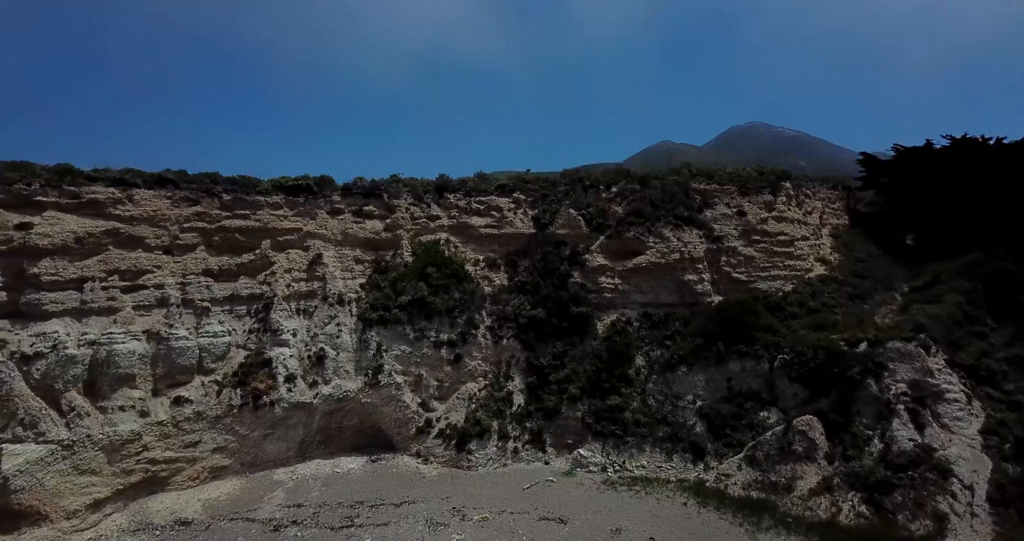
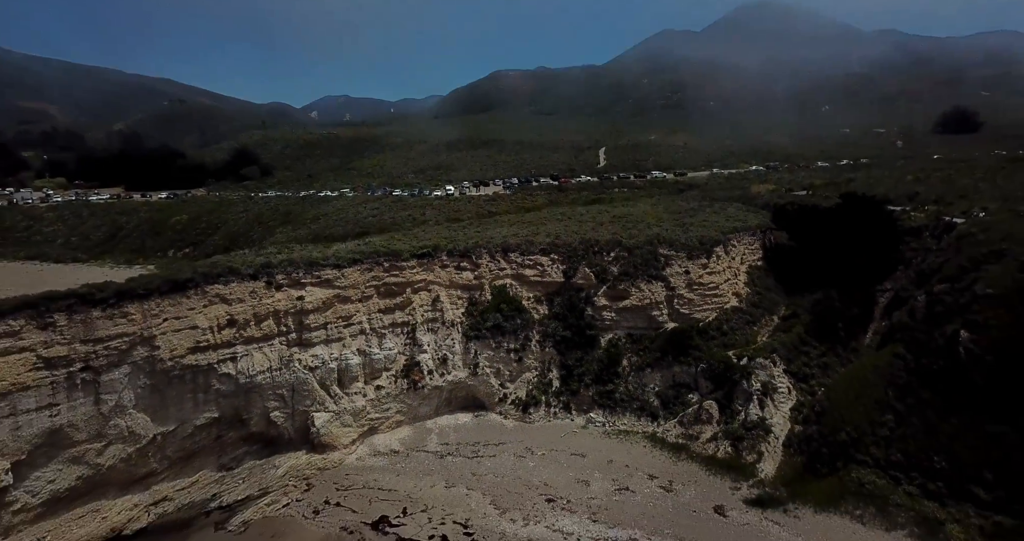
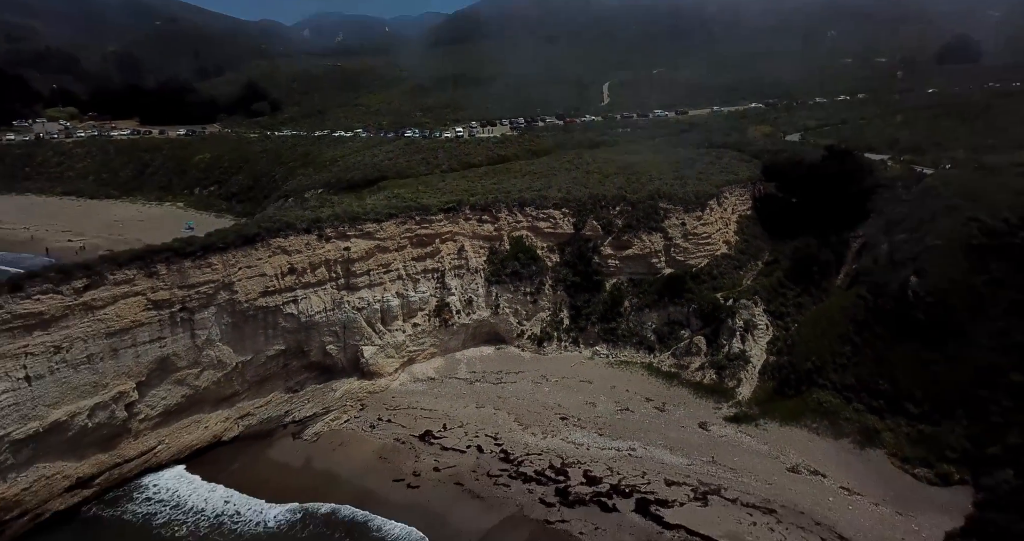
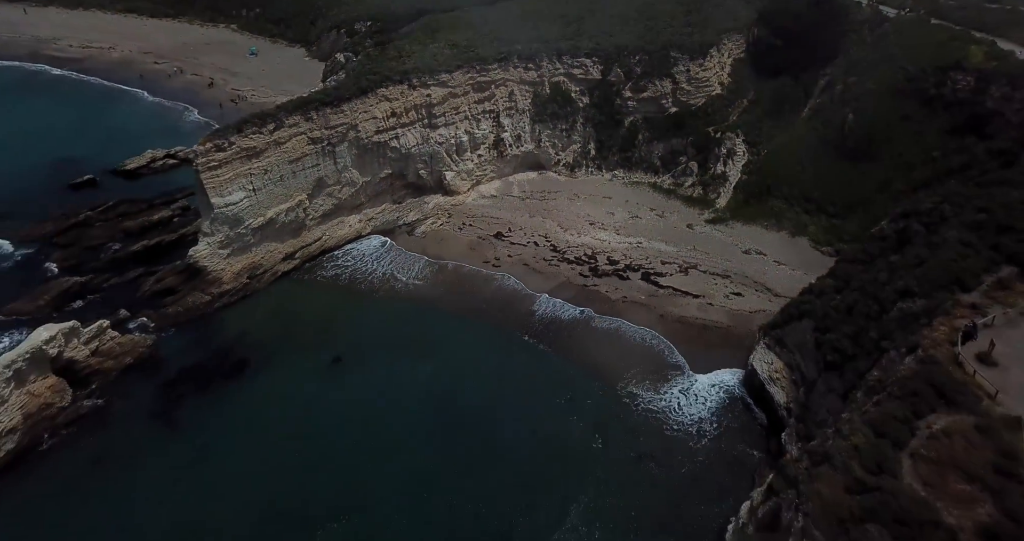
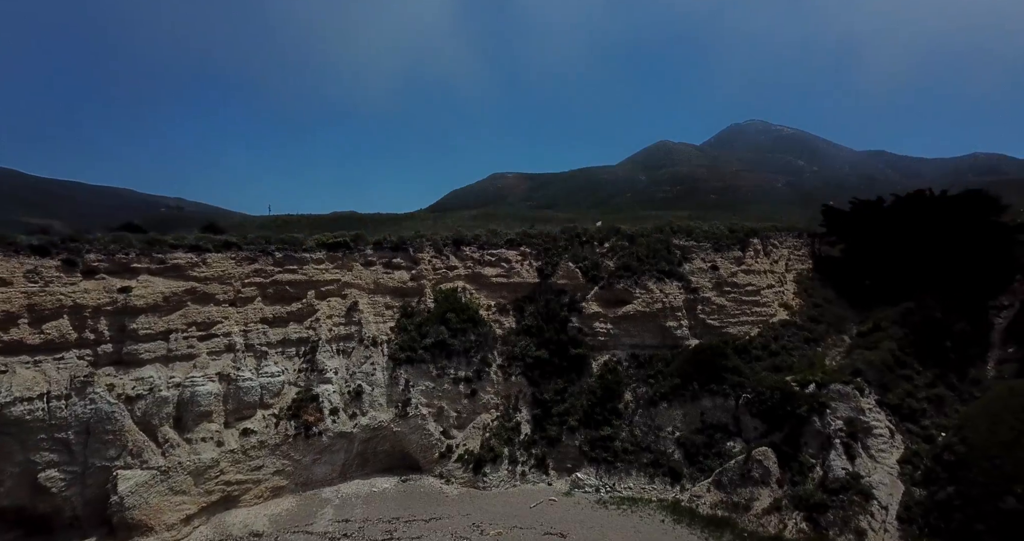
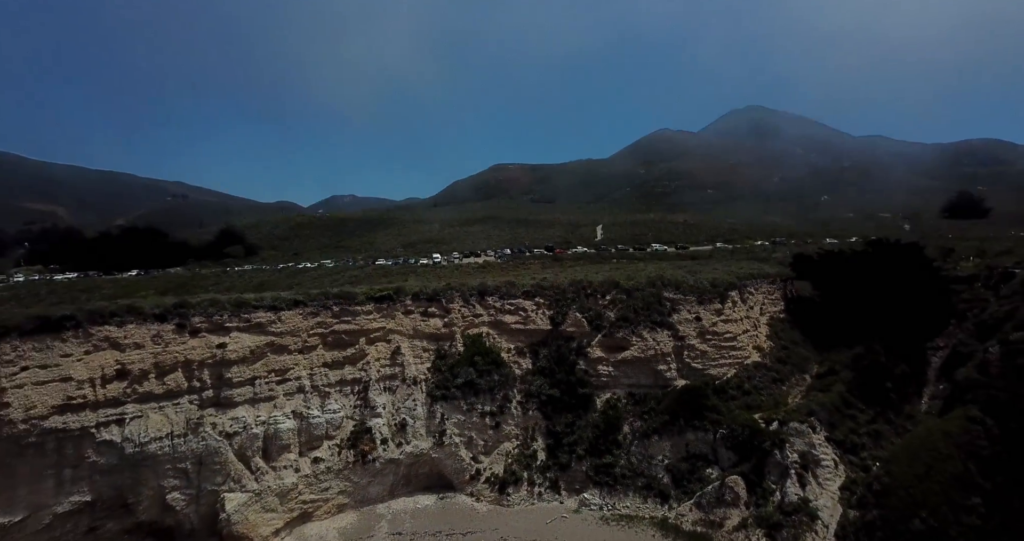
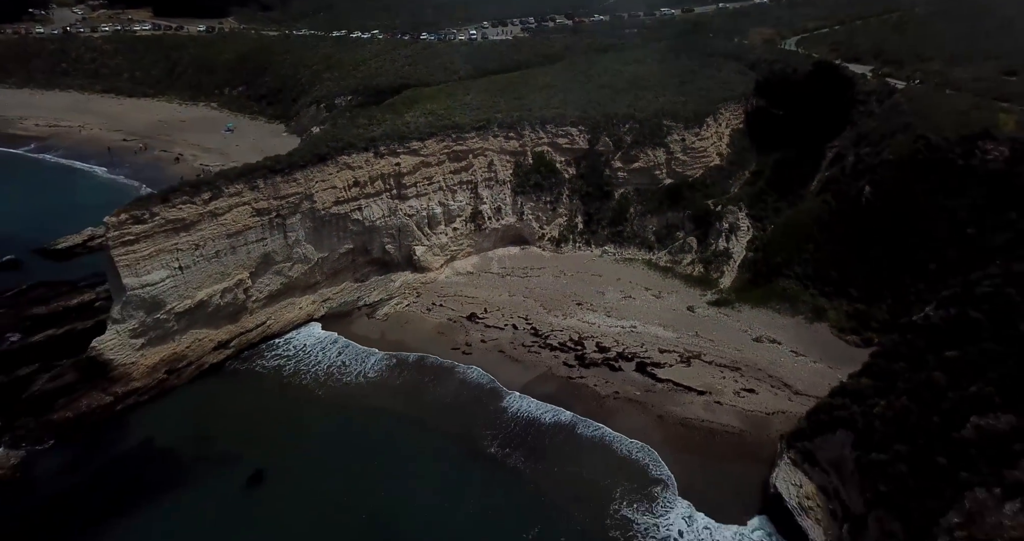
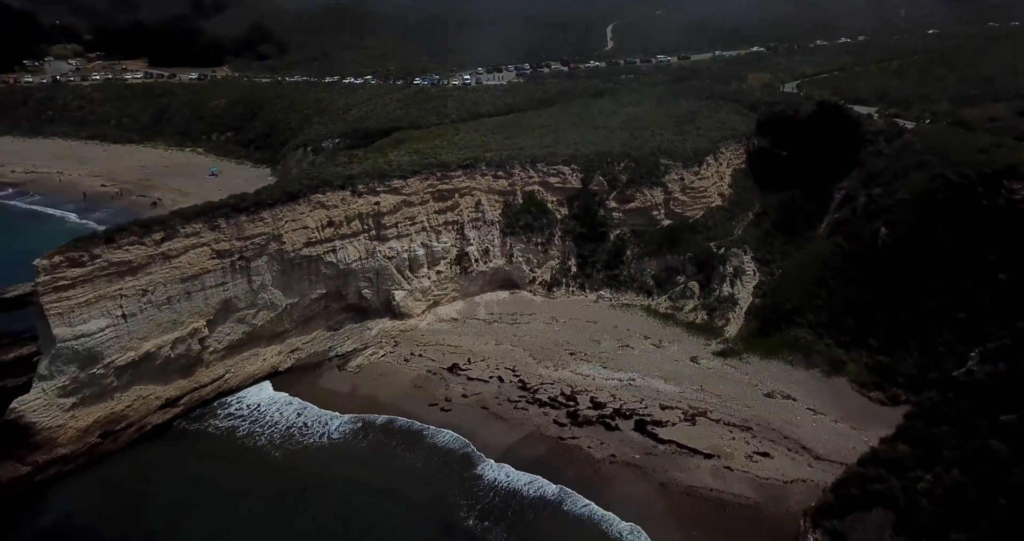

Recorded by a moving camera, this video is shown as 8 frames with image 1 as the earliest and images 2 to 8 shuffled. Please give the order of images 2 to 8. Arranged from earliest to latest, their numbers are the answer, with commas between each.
5, 6, 2, 3, 8, 7, 4
